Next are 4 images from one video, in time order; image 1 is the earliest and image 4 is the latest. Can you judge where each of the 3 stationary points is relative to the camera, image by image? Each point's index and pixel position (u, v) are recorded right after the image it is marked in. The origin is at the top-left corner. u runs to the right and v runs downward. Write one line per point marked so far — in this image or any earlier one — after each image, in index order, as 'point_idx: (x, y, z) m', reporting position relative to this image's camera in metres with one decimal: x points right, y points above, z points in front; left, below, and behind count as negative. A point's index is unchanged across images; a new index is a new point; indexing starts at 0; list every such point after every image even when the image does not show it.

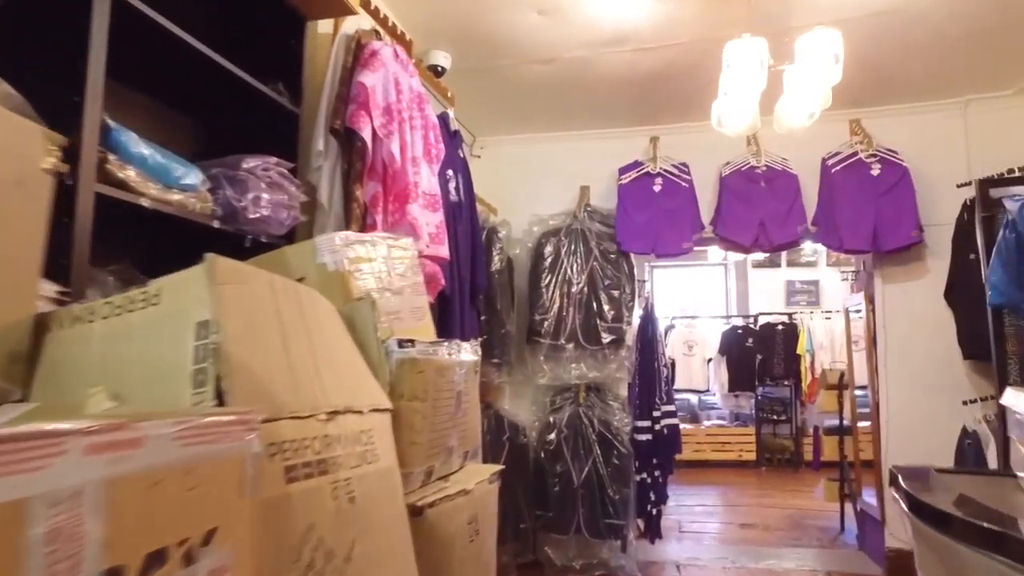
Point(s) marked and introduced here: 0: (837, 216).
0: (+1.5, +0.3, +3.3) m
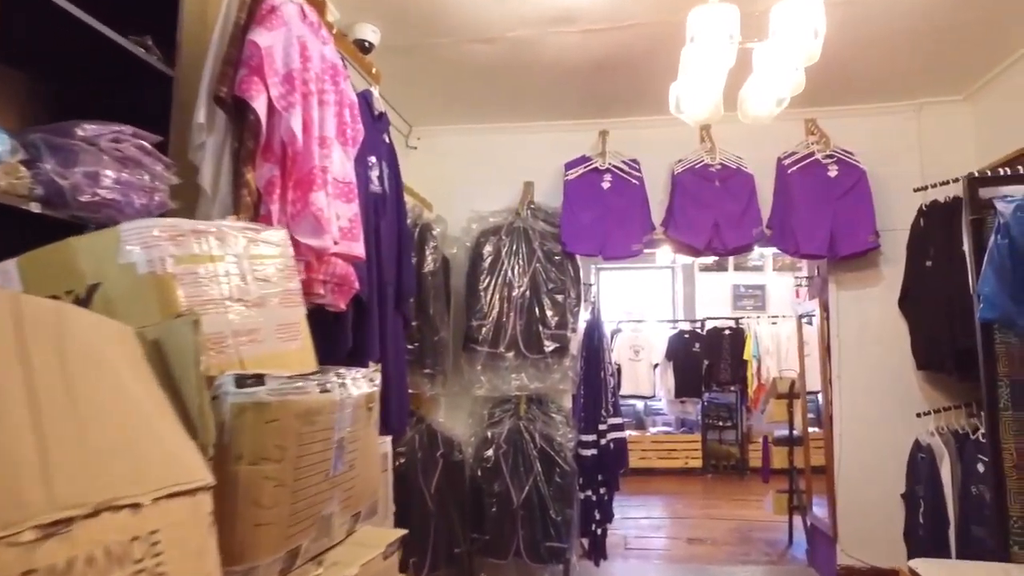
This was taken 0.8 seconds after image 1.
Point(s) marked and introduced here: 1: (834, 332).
0: (+1.2, +0.3, +3.1) m
1: (+1.5, -0.2, +3.3) m
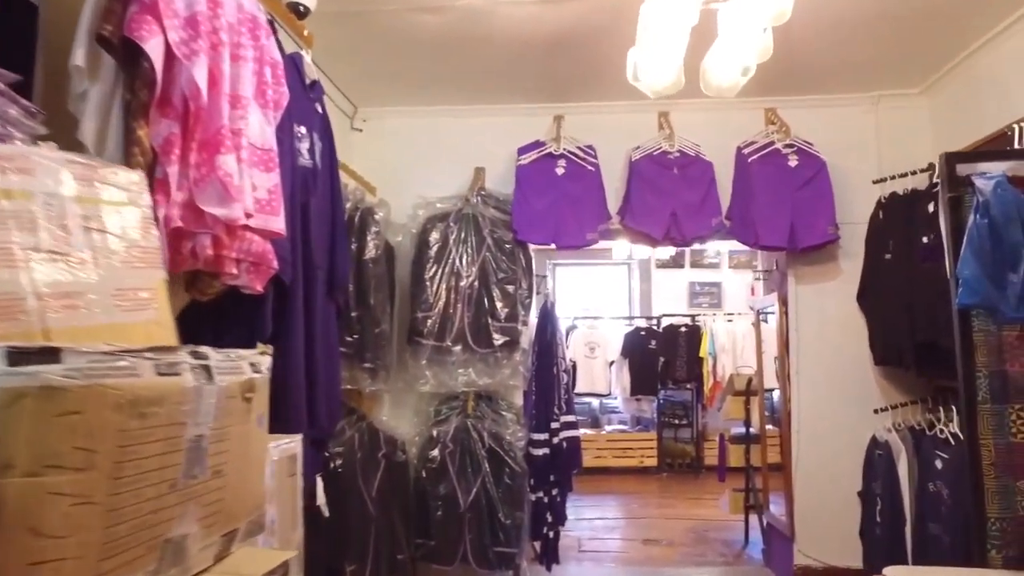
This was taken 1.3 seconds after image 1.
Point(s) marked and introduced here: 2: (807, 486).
0: (+1.0, +0.3, +3.0) m
1: (+1.2, -0.2, +3.2) m
2: (+1.3, -0.9, +3.2) m
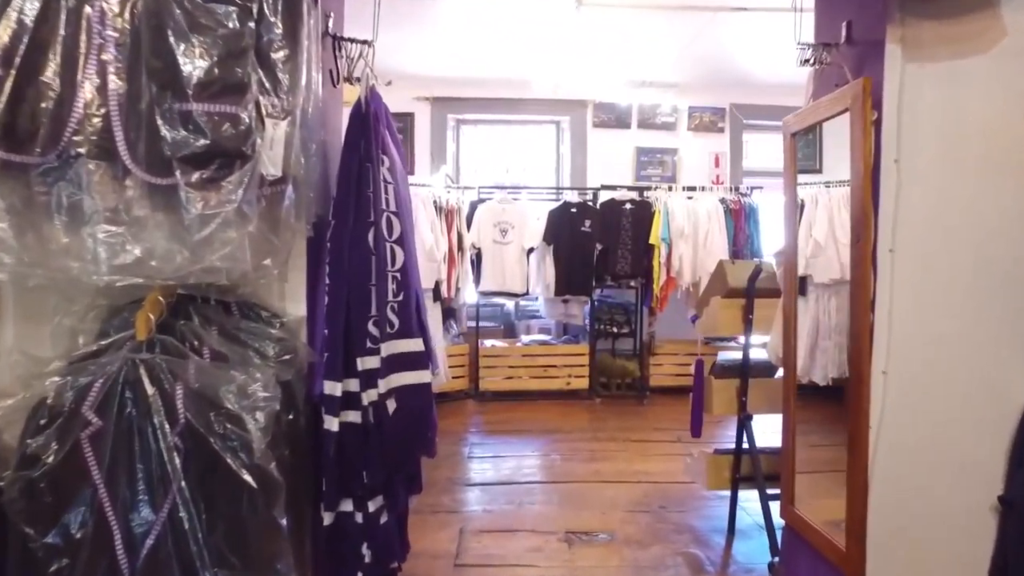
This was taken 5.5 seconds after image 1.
0: (+0.6, +0.7, +1.2) m
1: (+0.8, +0.3, +1.5) m
2: (+0.8, -0.4, +1.6) m
